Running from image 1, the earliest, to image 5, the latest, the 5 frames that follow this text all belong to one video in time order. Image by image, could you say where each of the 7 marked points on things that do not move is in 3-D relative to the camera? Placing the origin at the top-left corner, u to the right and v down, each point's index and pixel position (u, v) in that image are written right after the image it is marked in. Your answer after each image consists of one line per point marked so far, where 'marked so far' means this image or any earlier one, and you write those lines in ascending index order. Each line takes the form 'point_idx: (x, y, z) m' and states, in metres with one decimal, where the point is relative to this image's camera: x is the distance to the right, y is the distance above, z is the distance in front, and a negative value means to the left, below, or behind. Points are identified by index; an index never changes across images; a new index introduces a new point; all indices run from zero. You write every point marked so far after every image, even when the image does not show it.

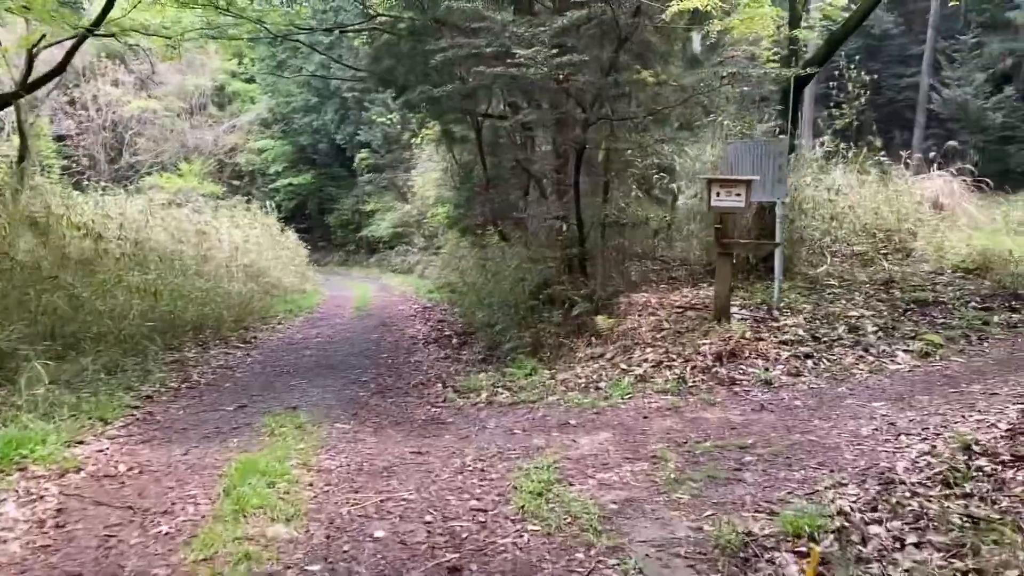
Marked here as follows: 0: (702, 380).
0: (+1.4, -0.7, +6.5) m
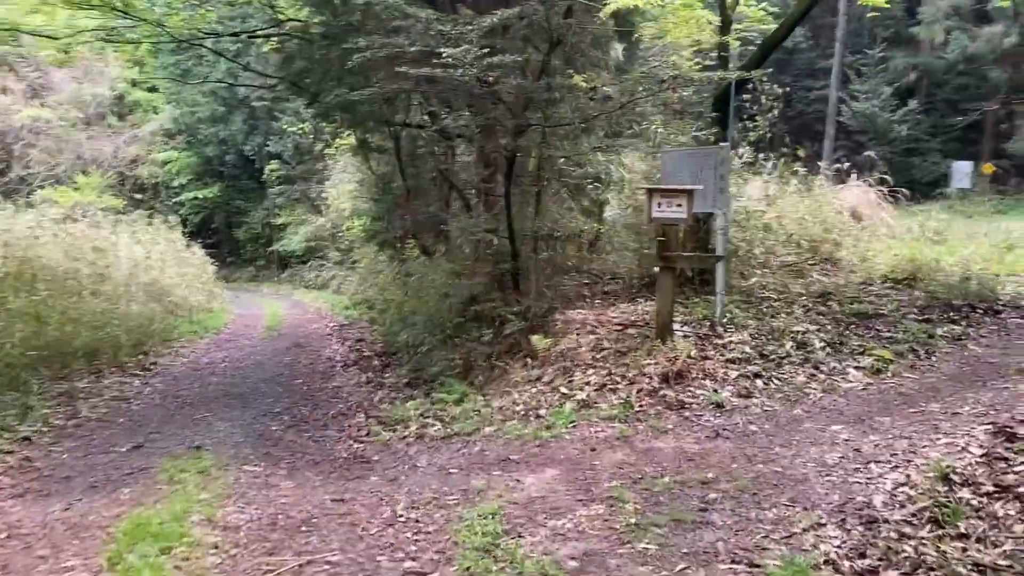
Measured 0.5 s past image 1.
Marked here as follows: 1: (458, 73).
0: (+1.0, -0.8, +6.1) m
1: (-0.4, +1.8, +7.2) m
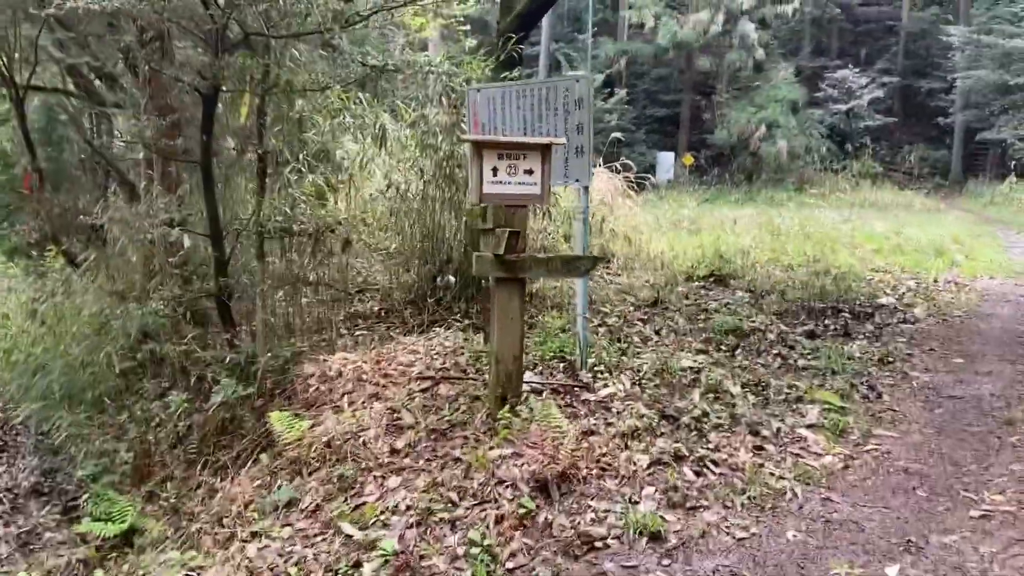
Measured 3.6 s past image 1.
0: (+0.1, -0.9, +3.1) m
1: (-1.7, +1.6, +3.6) m
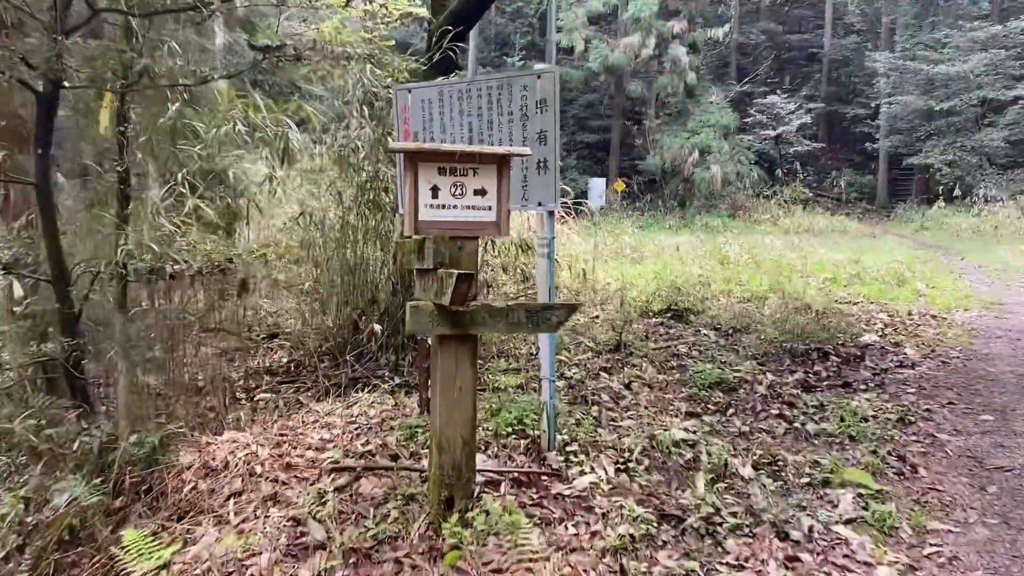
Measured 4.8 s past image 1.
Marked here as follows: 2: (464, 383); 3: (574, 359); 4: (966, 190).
0: (0.0, -1.1, +2.0) m
1: (-1.9, +1.3, +2.5) m
2: (-0.2, -0.3, +3.0) m
3: (+0.4, -0.4, +5.4) m
4: (+9.8, +2.1, +18.9) m
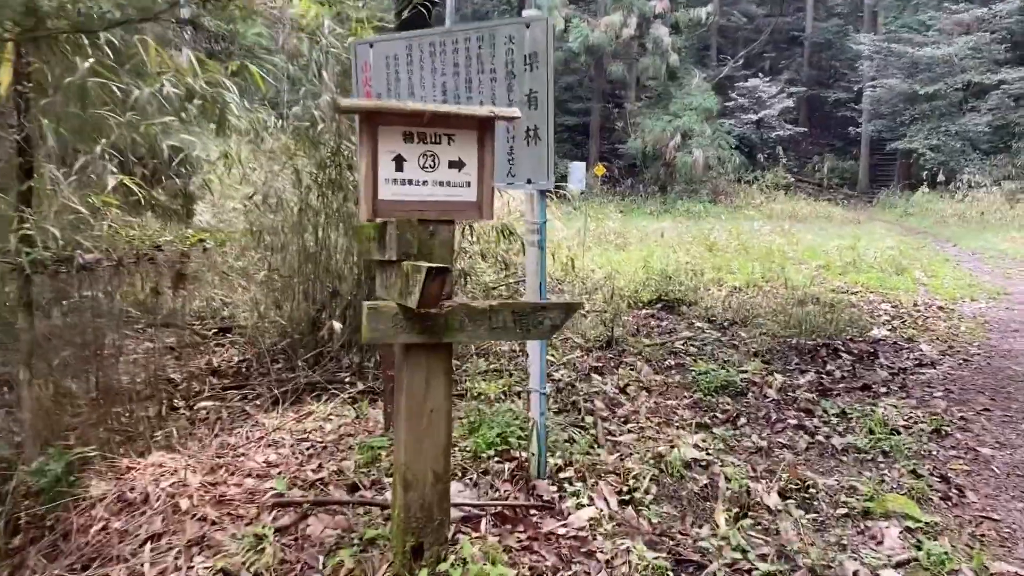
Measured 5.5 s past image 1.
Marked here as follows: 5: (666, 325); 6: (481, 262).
0: (0.0, -1.1, +1.5) m
1: (-1.9, +1.3, +1.8) m
2: (-0.2, -0.3, +2.4) m
3: (+0.3, -0.4, +4.8) m
4: (+9.3, +2.4, +18.6) m
5: (+1.1, -0.3, +6.3) m
6: (-0.2, +0.1, +4.7) m
